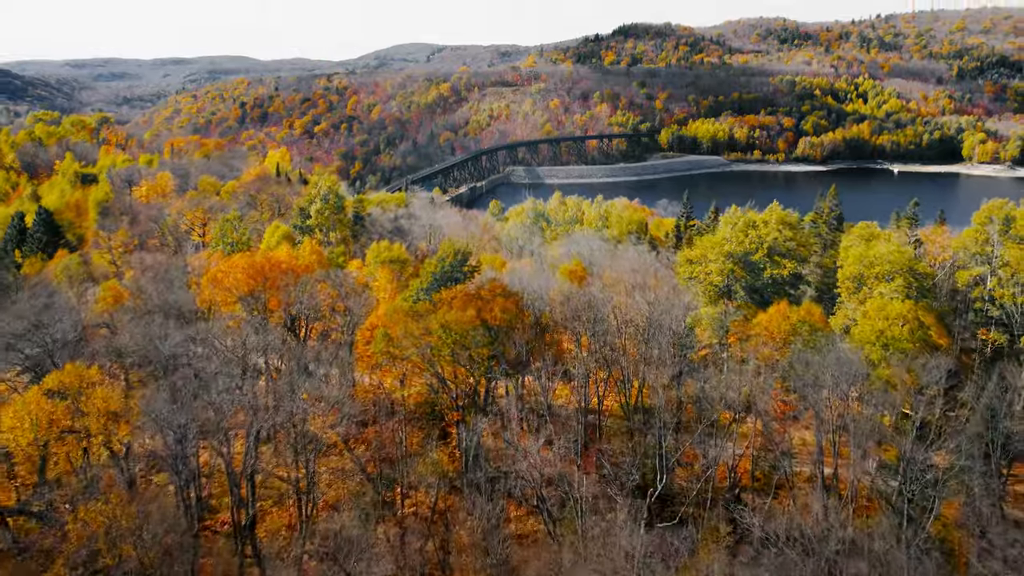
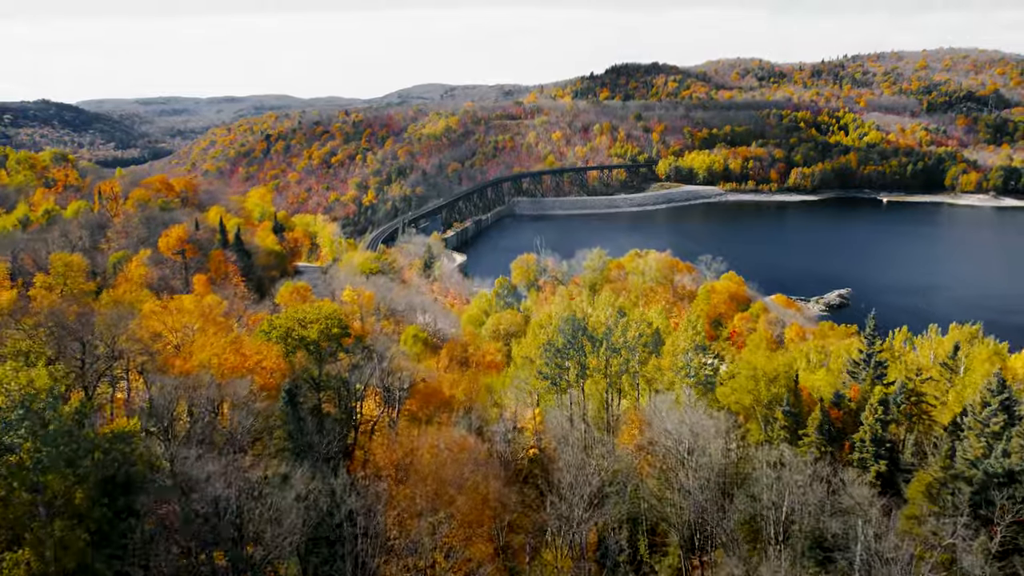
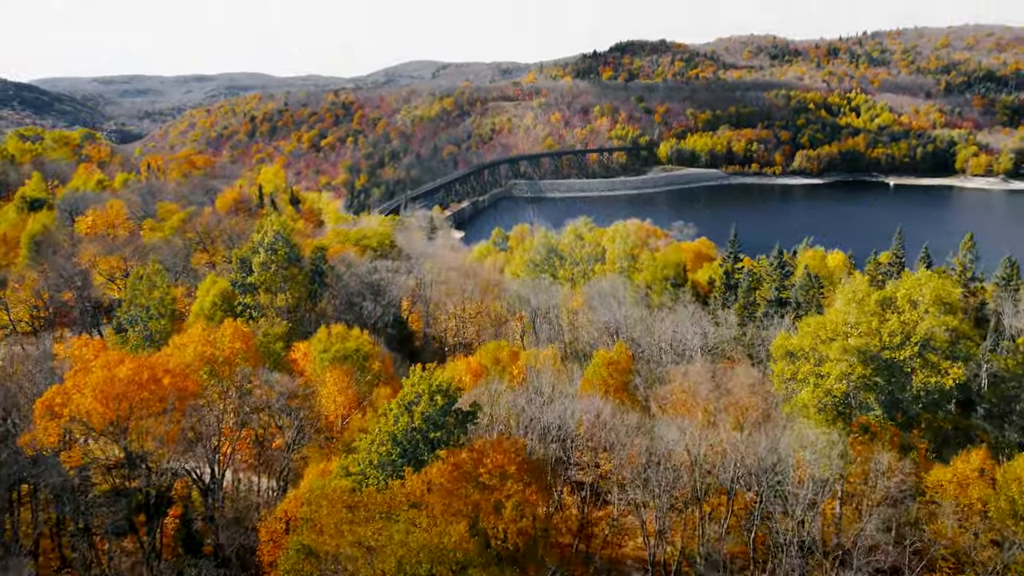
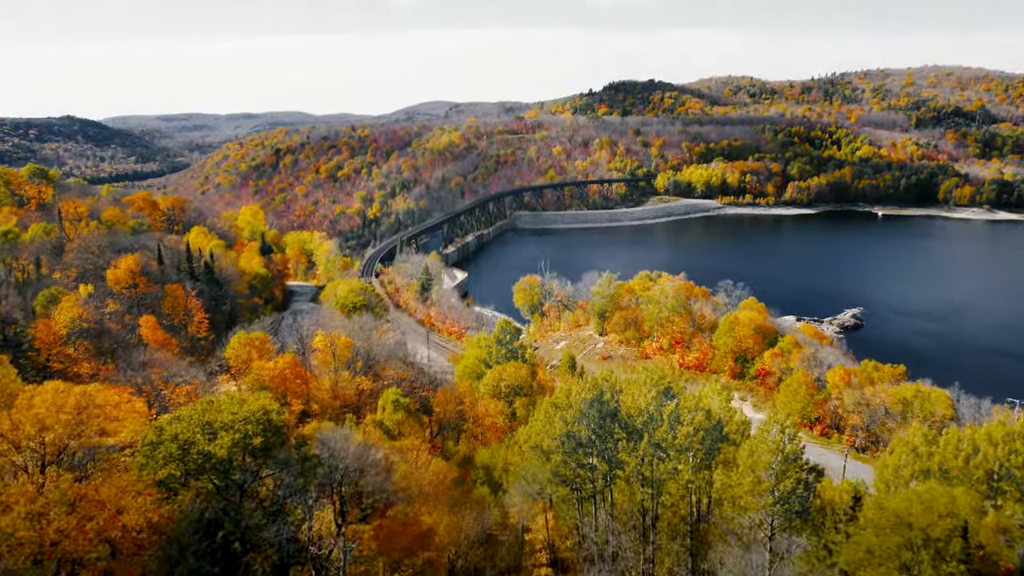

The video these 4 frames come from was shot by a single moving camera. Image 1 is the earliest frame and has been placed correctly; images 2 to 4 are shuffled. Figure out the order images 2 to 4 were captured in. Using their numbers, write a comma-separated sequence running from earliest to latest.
3, 2, 4
